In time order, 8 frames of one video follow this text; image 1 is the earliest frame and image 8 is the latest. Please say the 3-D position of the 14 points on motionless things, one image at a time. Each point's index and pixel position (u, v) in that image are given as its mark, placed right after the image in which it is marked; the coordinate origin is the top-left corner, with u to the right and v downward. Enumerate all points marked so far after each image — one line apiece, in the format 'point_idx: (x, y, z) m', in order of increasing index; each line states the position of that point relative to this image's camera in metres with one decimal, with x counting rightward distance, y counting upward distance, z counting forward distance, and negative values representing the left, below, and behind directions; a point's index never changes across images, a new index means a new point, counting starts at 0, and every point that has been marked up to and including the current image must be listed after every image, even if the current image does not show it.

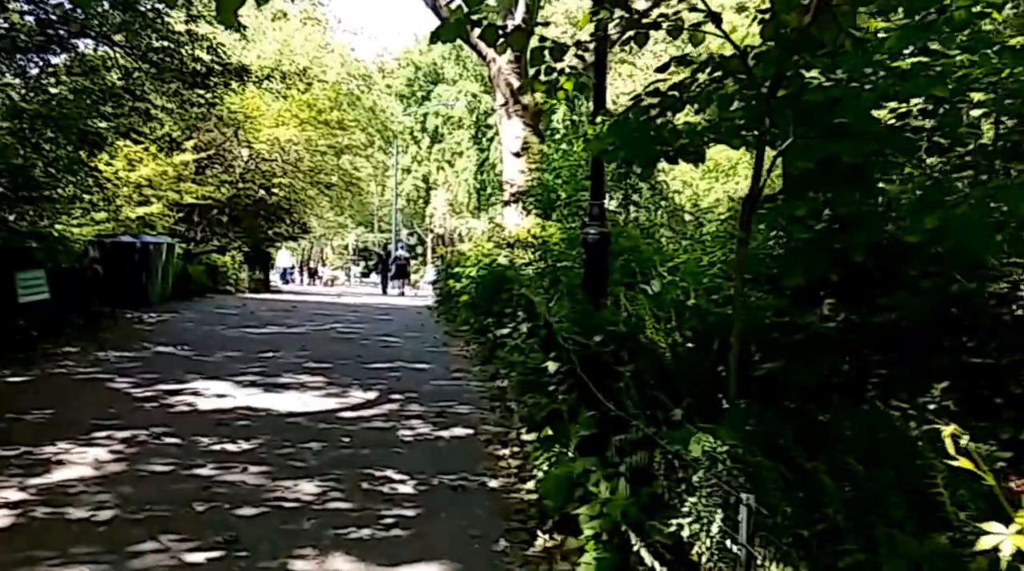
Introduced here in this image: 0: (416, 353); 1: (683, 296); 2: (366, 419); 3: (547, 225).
0: (-1.0, -0.7, +11.6) m
1: (+1.3, -0.1, +8.6) m
2: (-1.1, -1.0, +8.4) m
3: (+0.4, +0.7, +13.7) m
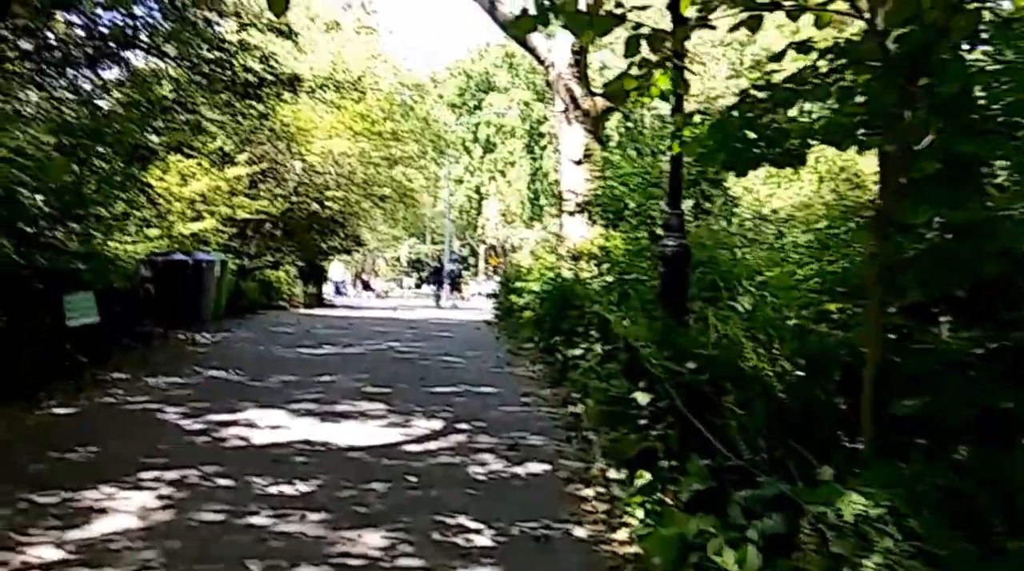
0: (-0.3, -0.9, +10.9) m
1: (+1.8, -0.2, +7.8) m
2: (-0.5, -1.1, +7.8) m
3: (+1.2, +0.5, +12.9) m
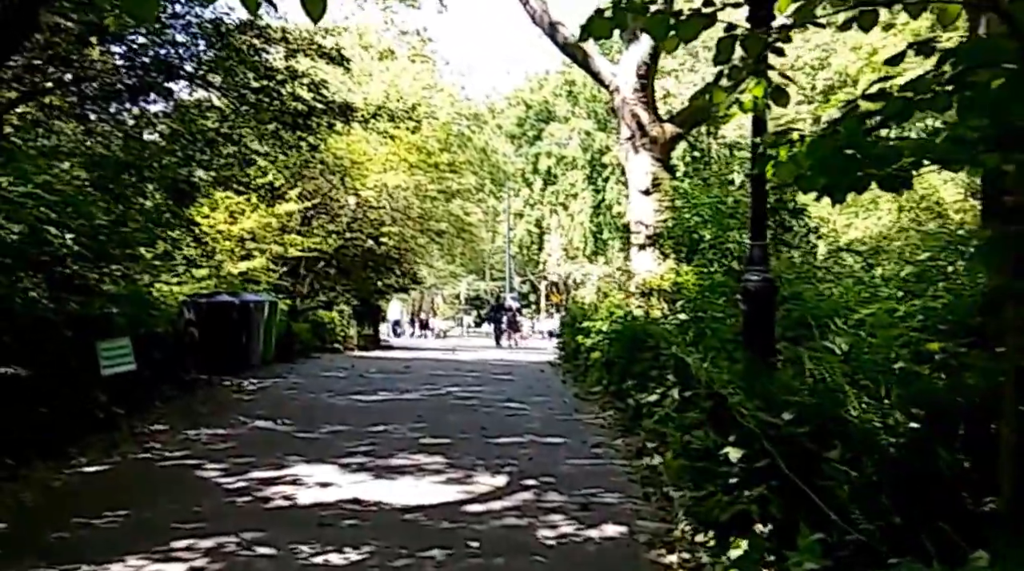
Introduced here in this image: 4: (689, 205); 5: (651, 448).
0: (+0.3, -1.2, +10.1) m
1: (+2.3, -0.4, +6.9) m
2: (-0.1, -1.4, +7.0) m
3: (+1.9, +0.1, +12.1) m
4: (+2.3, +0.9, +14.2) m
5: (+1.0, -1.2, +8.5) m
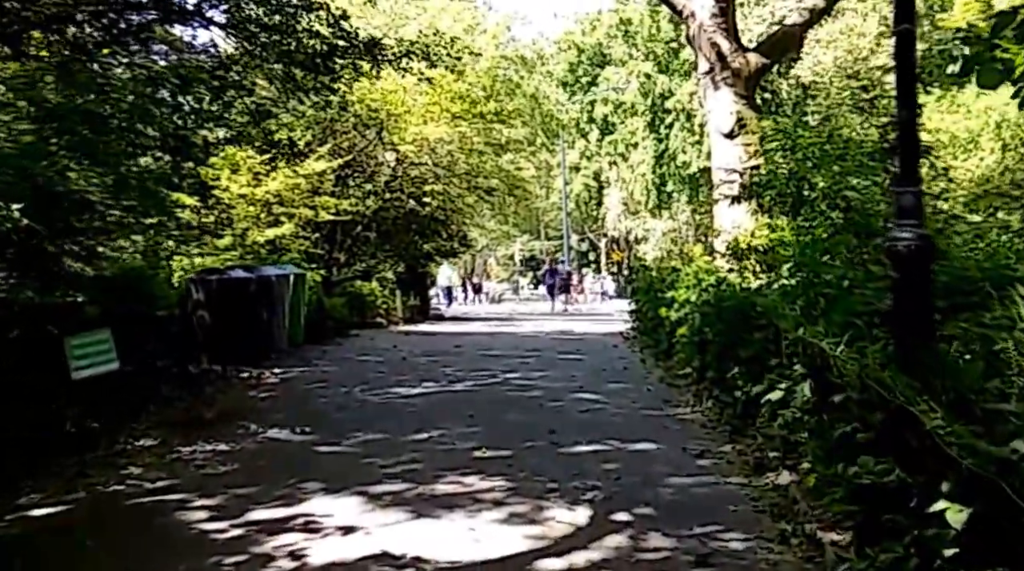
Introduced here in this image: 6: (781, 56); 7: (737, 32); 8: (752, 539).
0: (+0.9, -1.0, +8.2) m
1: (+2.6, -0.2, +4.8) m
2: (+0.3, -1.3, +5.1) m
3: (+2.5, +0.5, +10.0) m
4: (+3.0, +1.4, +12.1) m
5: (+1.5, -1.0, +6.6) m
6: (+3.7, +3.1, +15.4) m
7: (+3.1, +3.5, +15.4) m
8: (+1.1, -1.2, +5.5) m
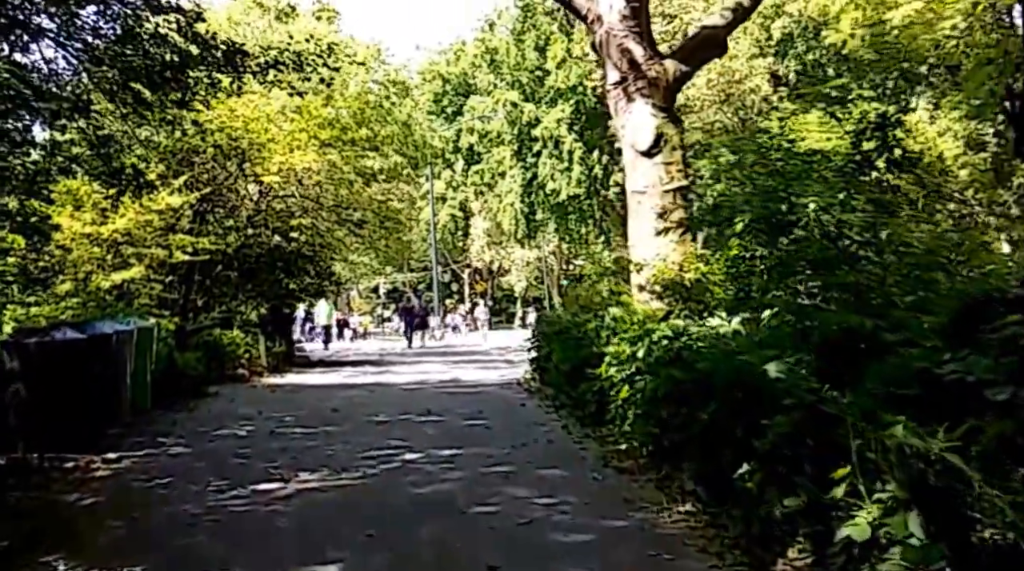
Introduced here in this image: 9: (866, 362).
0: (+0.5, -1.3, +5.9) m
1: (+2.6, -0.5, +2.8) m
2: (+0.3, -1.6, +2.7) m
3: (+1.8, +0.2, +7.9) m
4: (+2.1, +1.0, +10.0) m
5: (+1.3, -1.3, +4.3) m
6: (+2.3, +2.7, +13.4) m
7: (+1.7, +3.0, +13.4) m
8: (+1.1, -1.5, +3.2) m
9: (+1.9, -0.4, +6.0) m
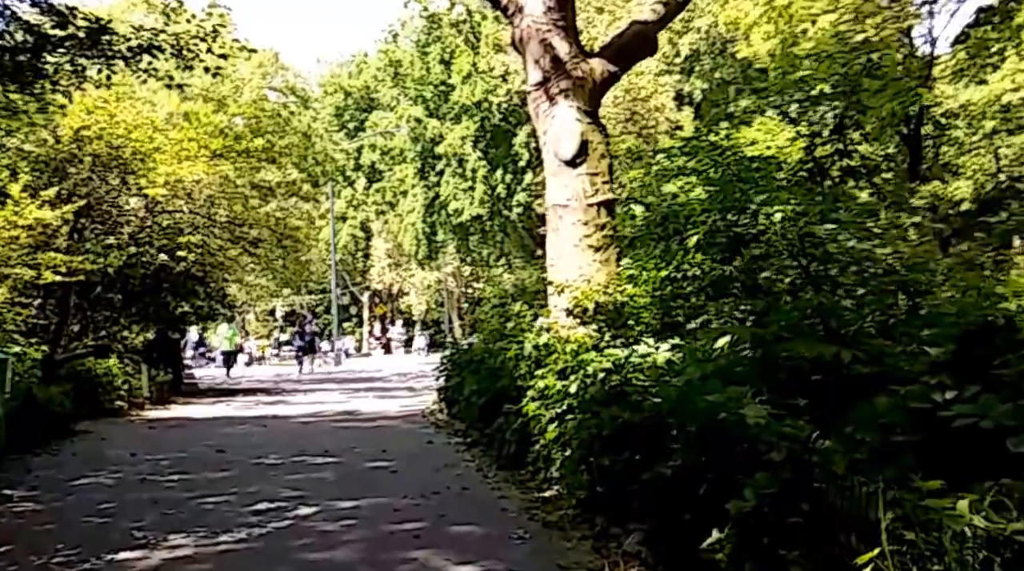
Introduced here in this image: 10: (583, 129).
0: (+0.1, -1.5, +4.7) m
1: (+2.5, -0.5, +1.9) m
2: (+0.2, -1.6, +1.5) m
3: (+1.3, 0.0, +6.9) m
4: (+1.4, +0.8, +9.1) m
5: (+1.1, -1.4, +3.3) m
6: (+1.3, +2.4, +12.5) m
7: (+0.7, +2.7, +12.4) m
8: (+1.0, -1.6, +2.1) m
9: (+1.5, -0.5, +5.0) m
10: (+0.7, +1.5, +11.8) m
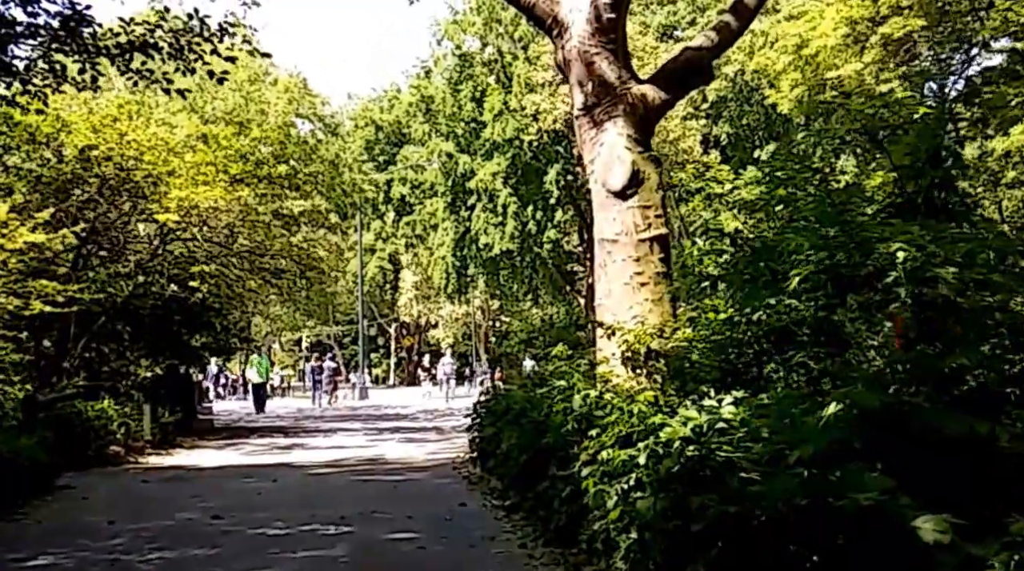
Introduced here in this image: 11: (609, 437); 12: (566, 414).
0: (+0.3, -1.6, +3.2) m
1: (+2.7, -0.6, +0.3) m
2: (+0.4, -1.7, 0.0) m
3: (+1.6, -0.3, +5.5) m
4: (+1.7, +0.5, +7.6) m
5: (+1.3, -1.5, +1.8) m
6: (+1.7, +2.0, +11.1) m
7: (+1.1, +2.3, +11.0) m
8: (+1.1, -1.7, +0.6) m
9: (+1.8, -0.7, +3.5) m
10: (+1.1, +1.2, +10.4) m
11: (+0.6, -0.9, +6.8) m
12: (+0.4, -1.0, +8.5) m
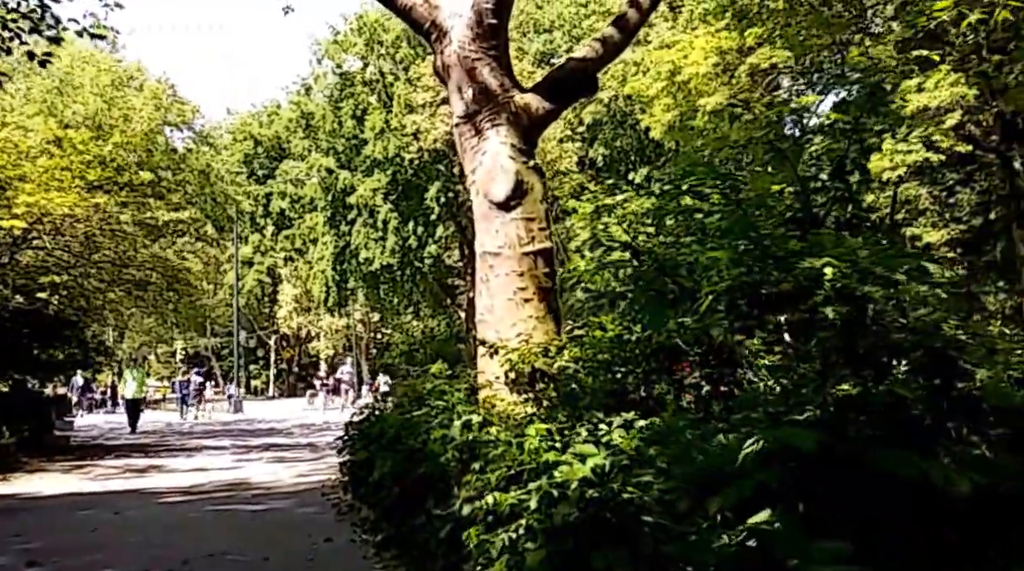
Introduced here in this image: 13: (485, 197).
0: (0.0, -1.6, +2.3) m
1: (+2.7, -0.7, -0.3) m
2: (+0.4, -1.7, -0.8) m
3: (+1.0, -0.3, +4.7) m
4: (+1.0, +0.4, +6.8) m
5: (+1.1, -1.6, +1.0) m
6: (+0.6, +1.8, +10.3) m
7: (0.0, +2.1, +10.2) m
8: (+1.1, -1.7, -0.2) m
9: (+1.4, -0.7, +2.8) m
10: (+0.1, +1.0, +9.6) m
11: (-0.1, -1.0, +5.9) m
12: (-0.4, -1.1, +7.6) m
13: (-0.2, +0.8, +9.6) m
